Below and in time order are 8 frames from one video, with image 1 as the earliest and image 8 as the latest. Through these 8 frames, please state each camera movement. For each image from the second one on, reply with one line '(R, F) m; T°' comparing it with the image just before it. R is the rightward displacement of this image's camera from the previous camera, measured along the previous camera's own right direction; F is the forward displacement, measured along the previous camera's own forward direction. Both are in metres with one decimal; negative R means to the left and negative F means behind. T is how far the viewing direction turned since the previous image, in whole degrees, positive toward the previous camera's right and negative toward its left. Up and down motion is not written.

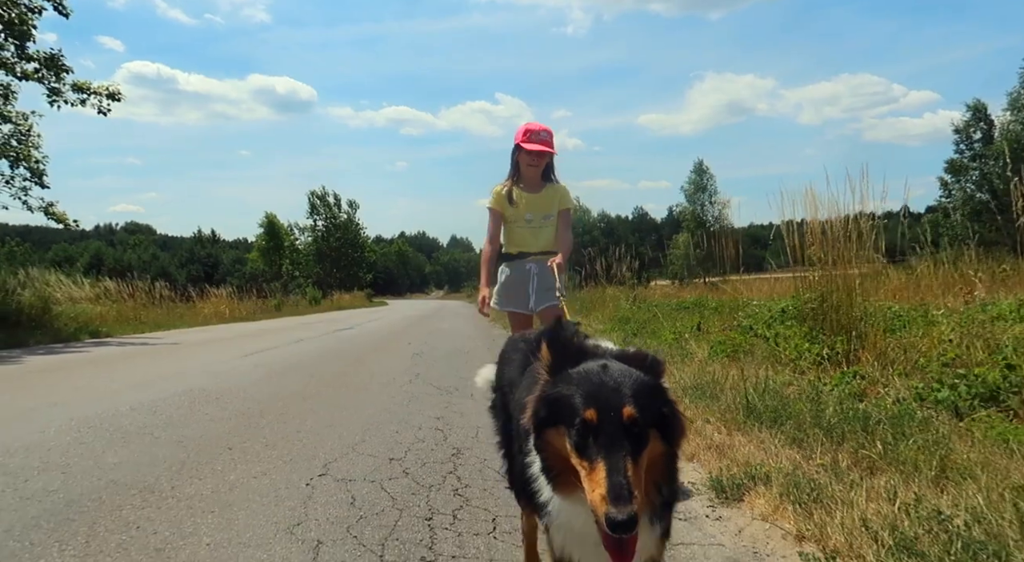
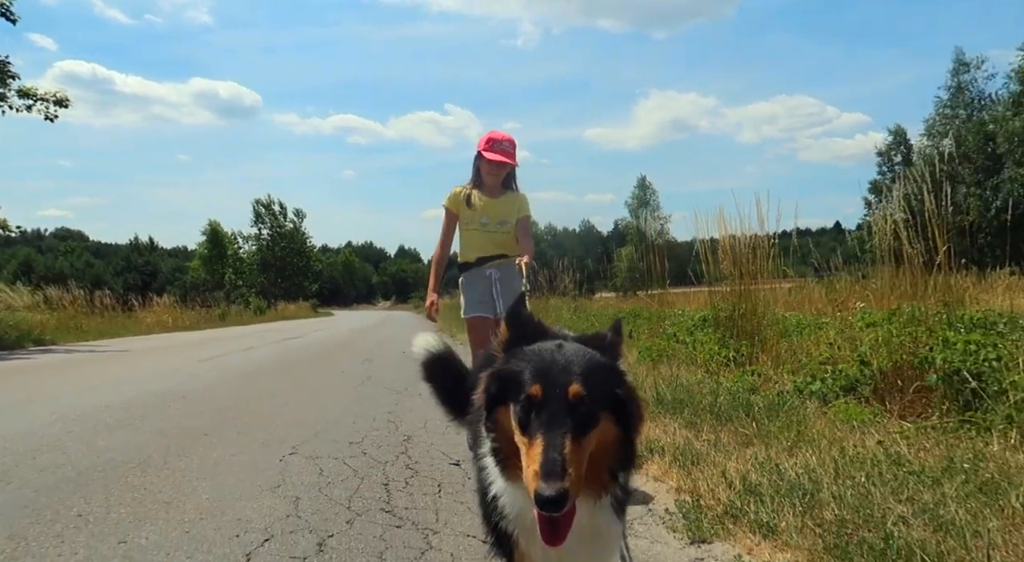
(0.0, -0.8) m; +4°
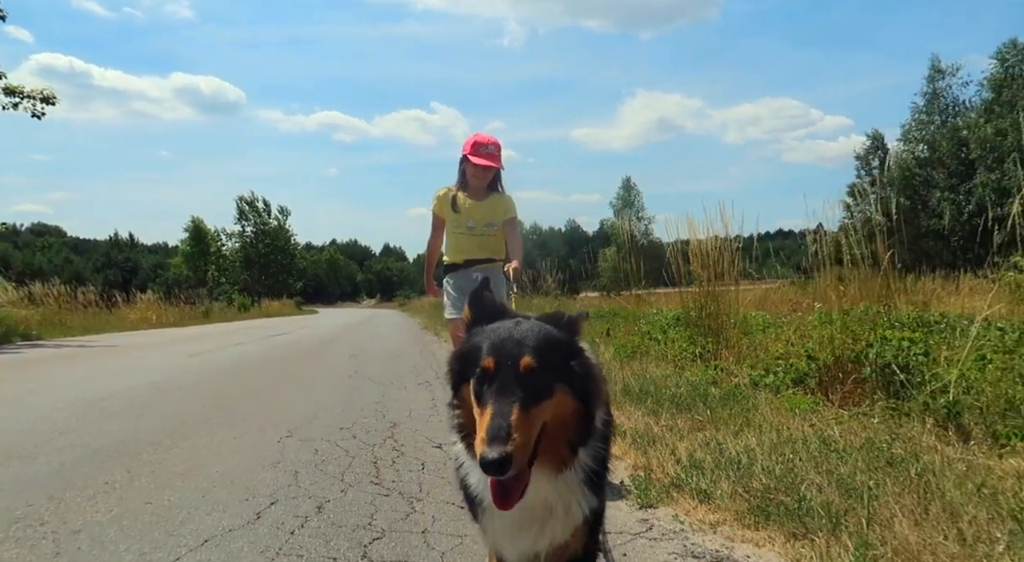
(+0.1, -0.5) m; +1°
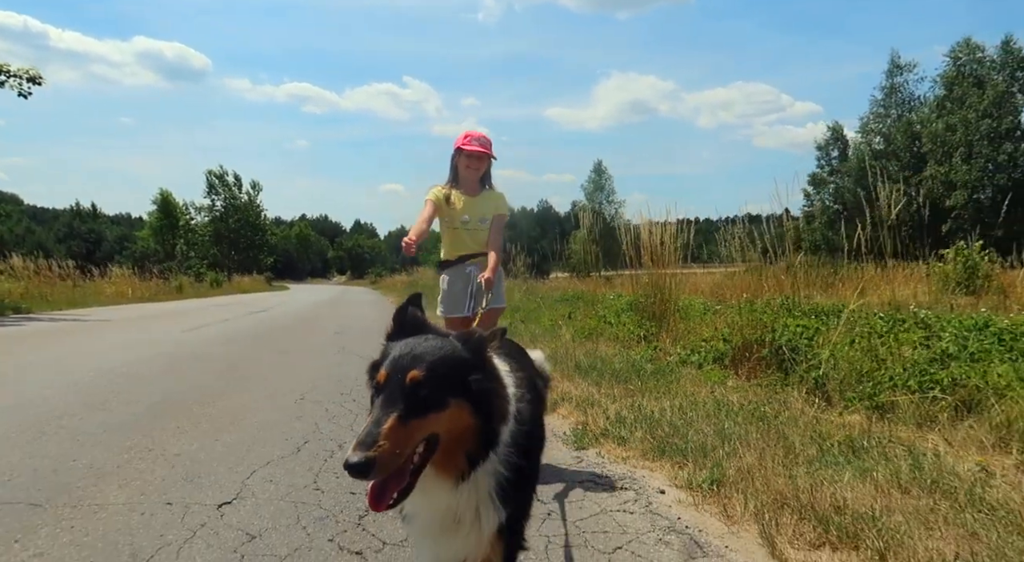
(0.0, -1.3) m; +2°
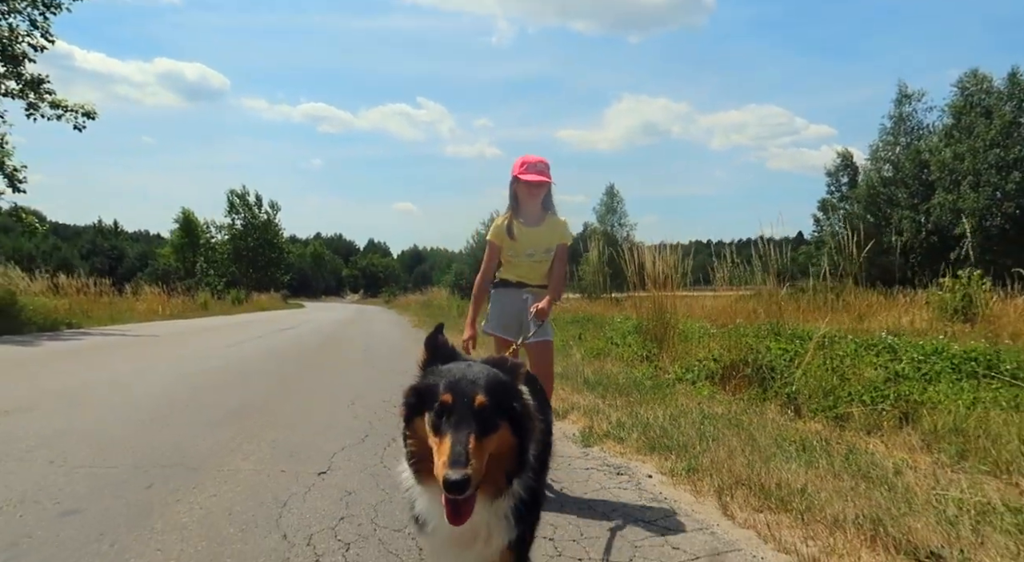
(-0.1, -1.2) m; -1°
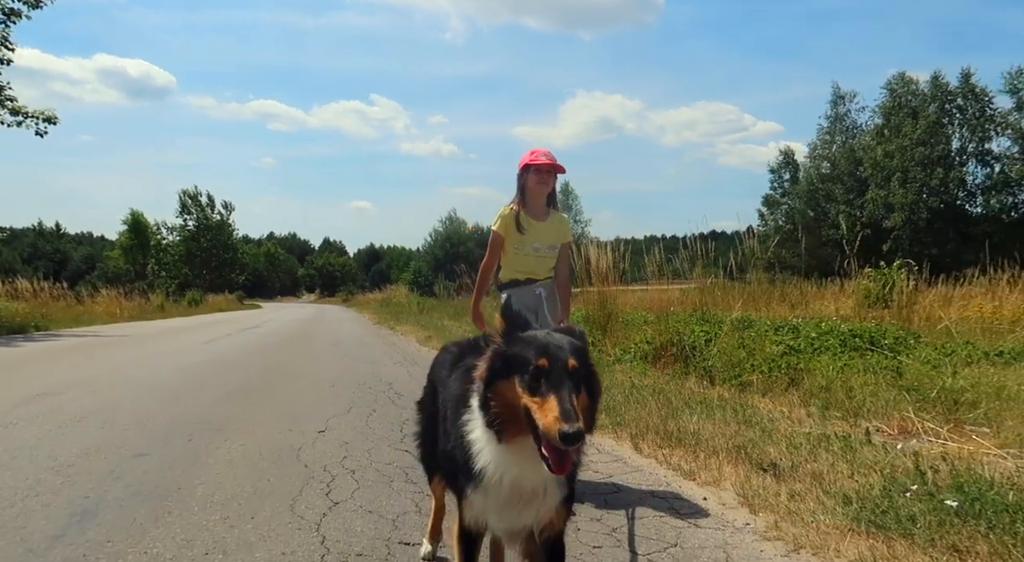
(0.0, -1.2) m; +3°
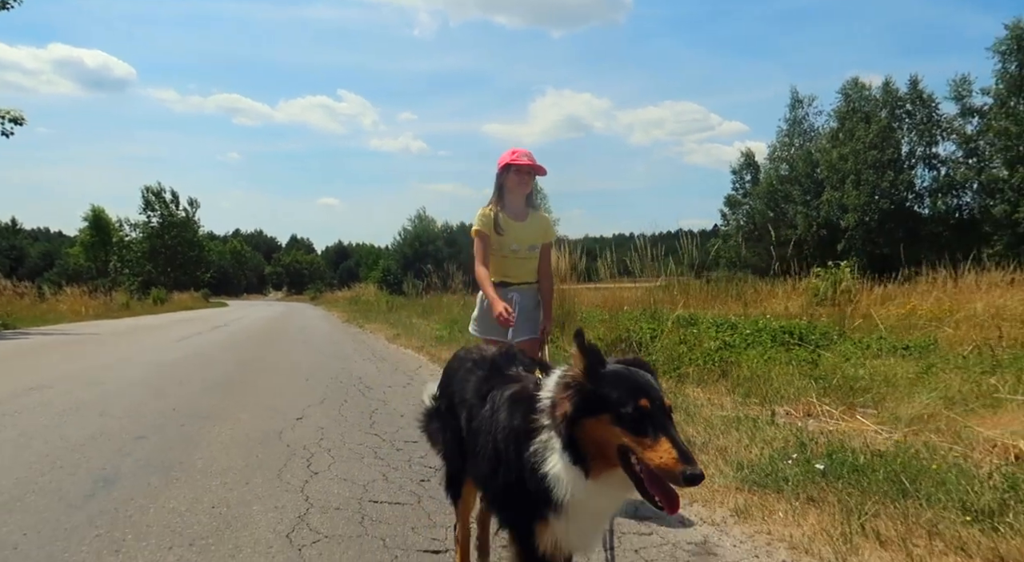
(+0.1, -0.8) m; +2°
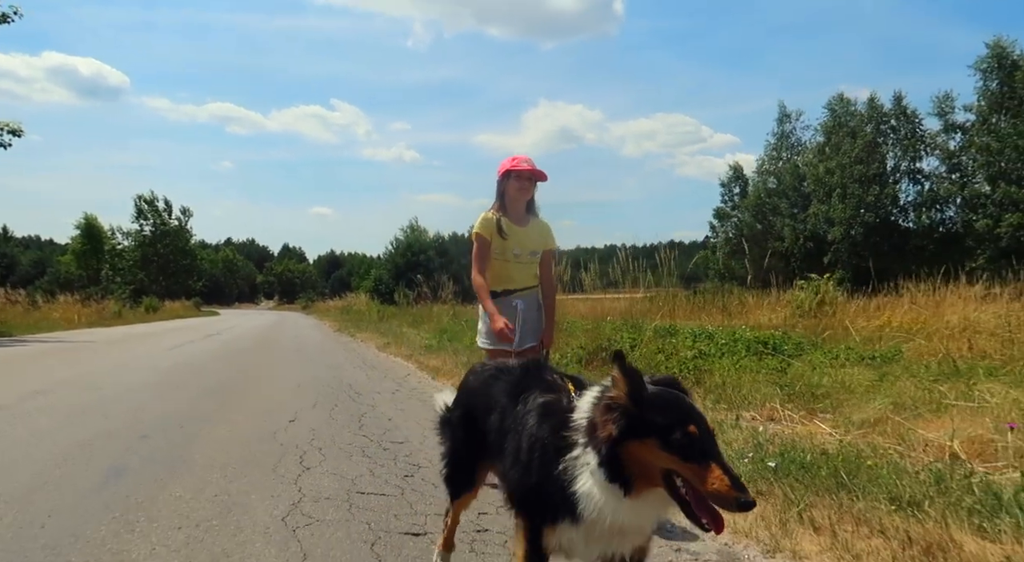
(+0.1, -0.4) m; +1°
